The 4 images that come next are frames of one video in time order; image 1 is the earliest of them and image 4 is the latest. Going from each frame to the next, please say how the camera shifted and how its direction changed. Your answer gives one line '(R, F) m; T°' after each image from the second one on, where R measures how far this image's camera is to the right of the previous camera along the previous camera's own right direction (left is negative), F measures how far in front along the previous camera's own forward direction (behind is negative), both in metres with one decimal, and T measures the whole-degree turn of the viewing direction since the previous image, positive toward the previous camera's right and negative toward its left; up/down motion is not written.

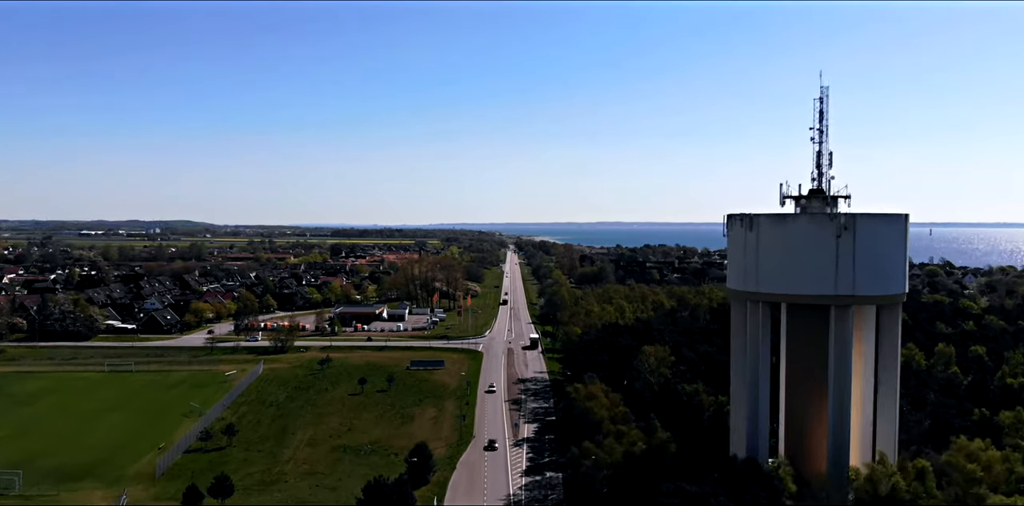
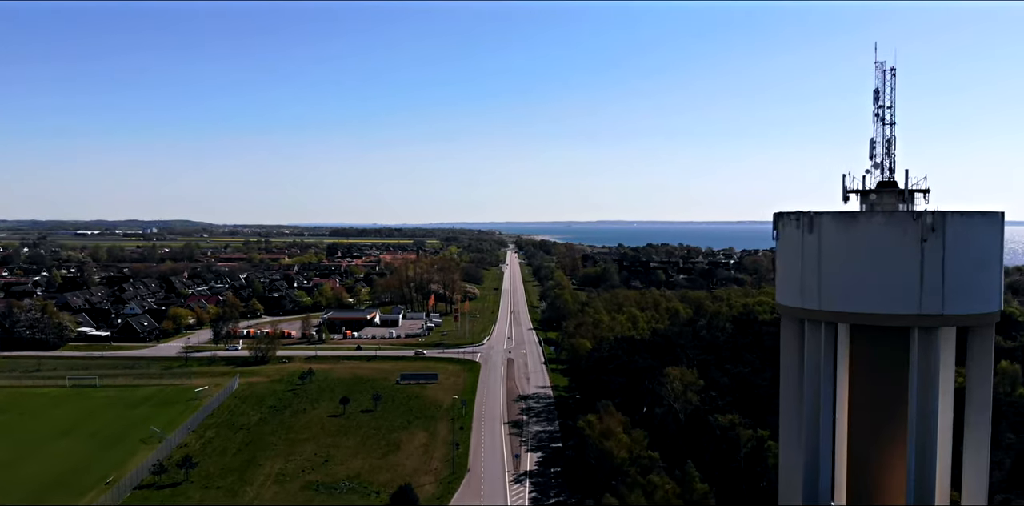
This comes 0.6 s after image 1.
(0.0, +4.3) m; 0°
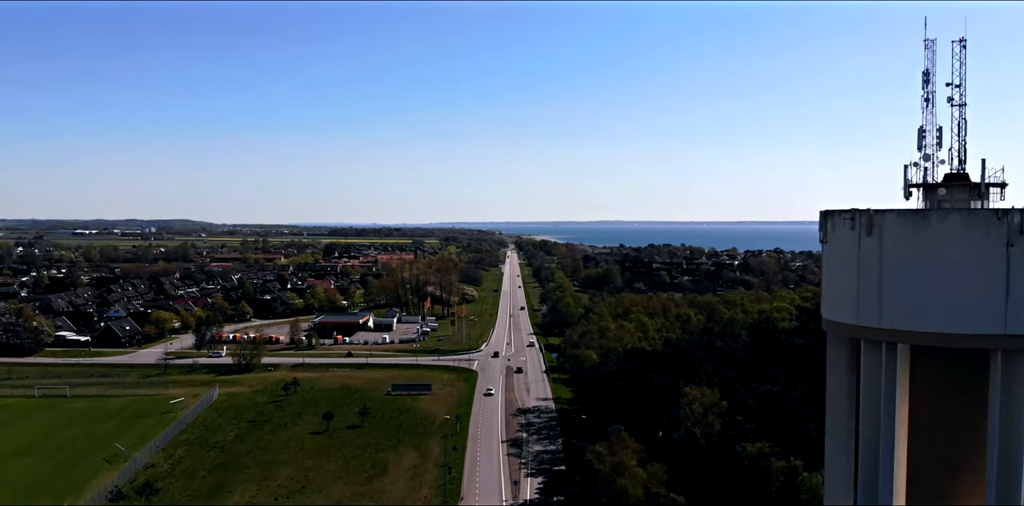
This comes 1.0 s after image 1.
(+0.1, +2.9) m; 0°
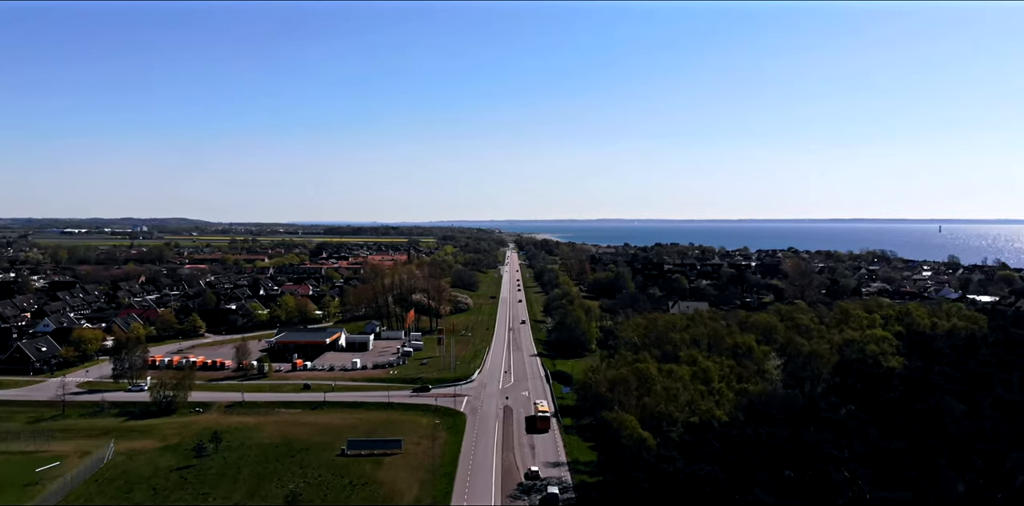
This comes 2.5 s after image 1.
(+0.1, +10.7) m; 0°
